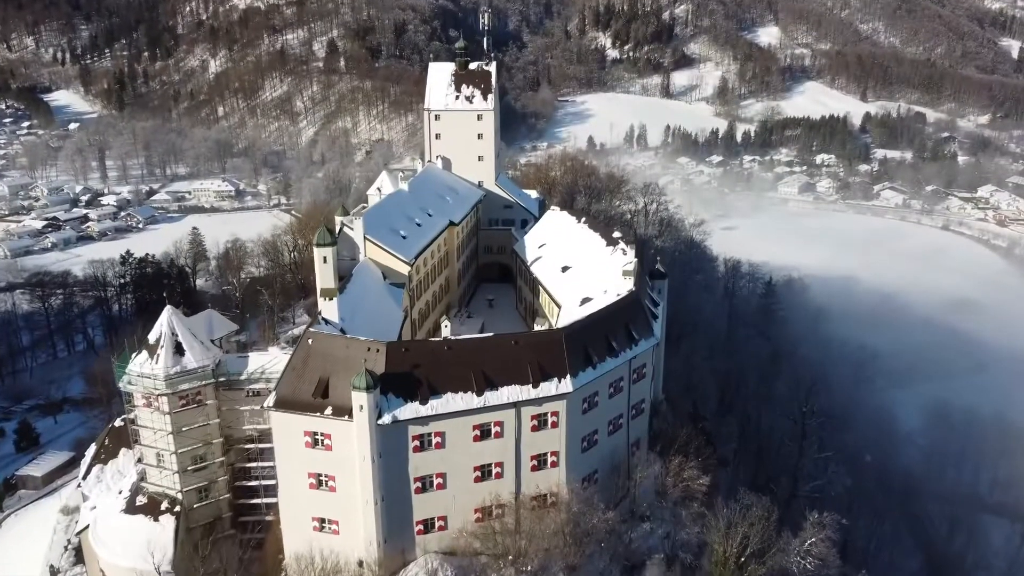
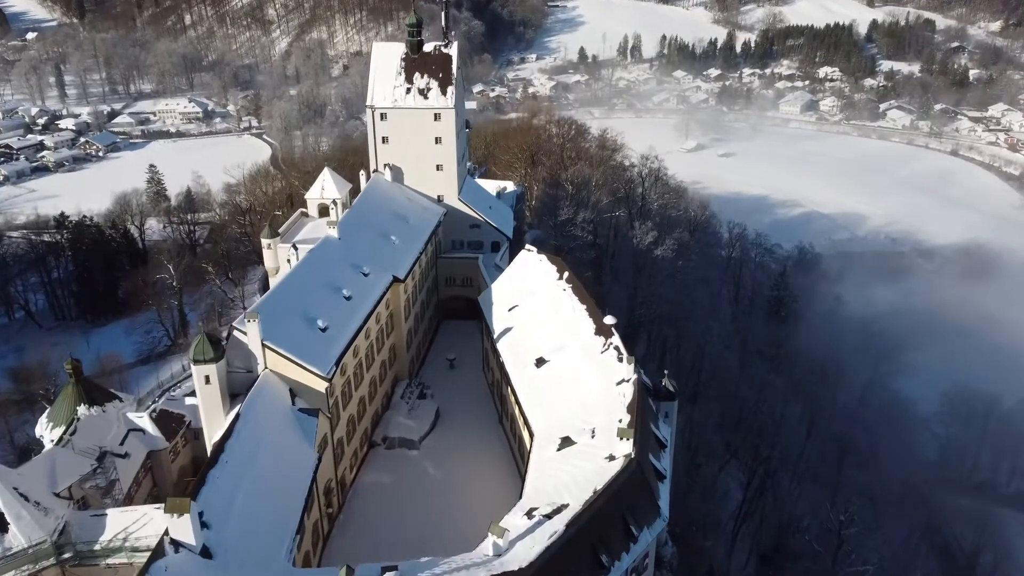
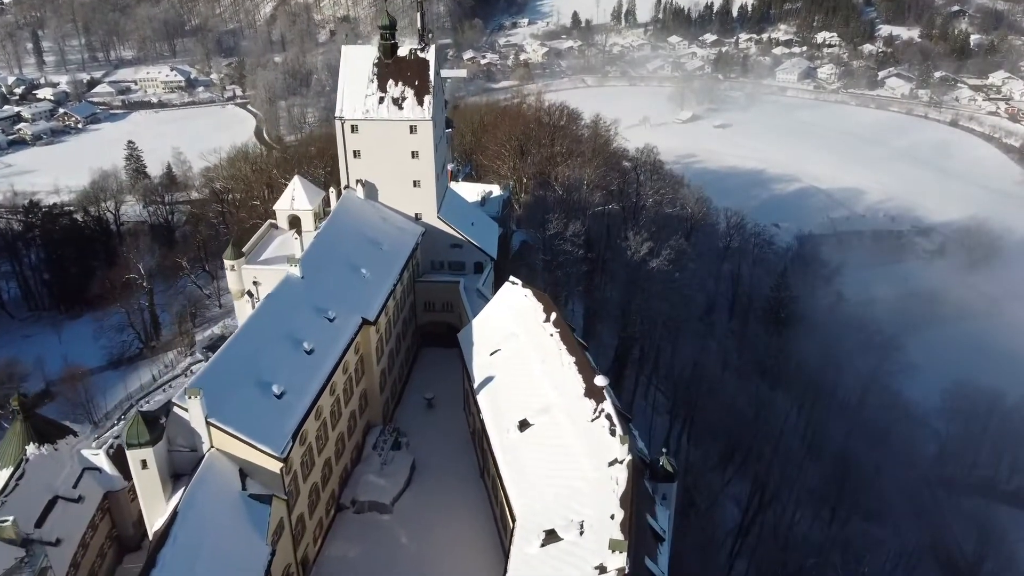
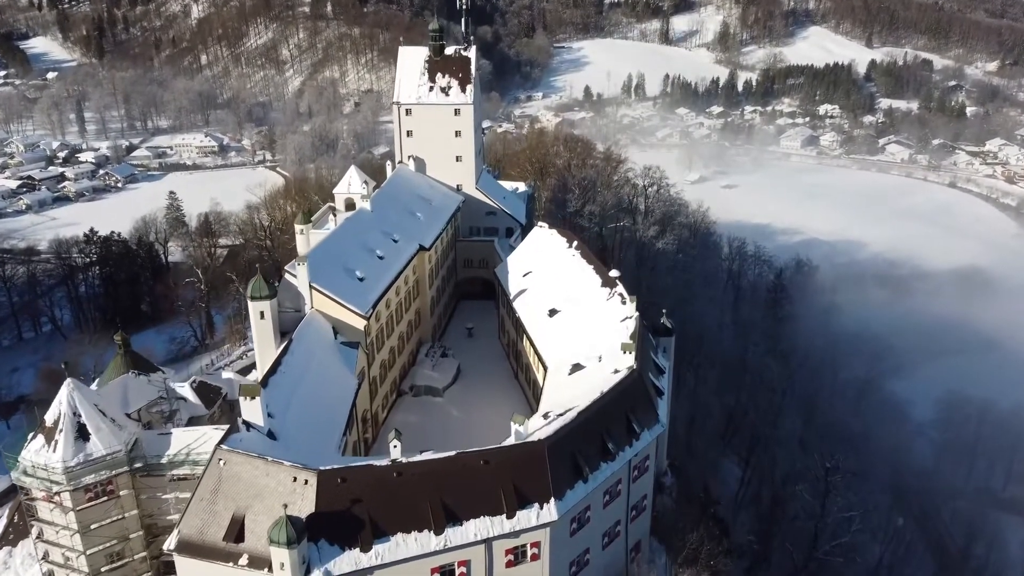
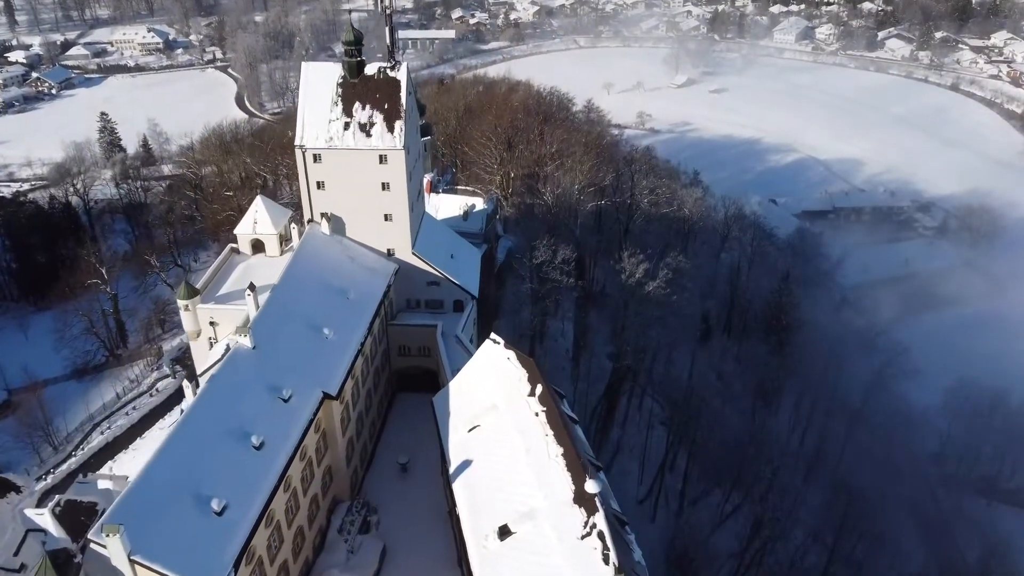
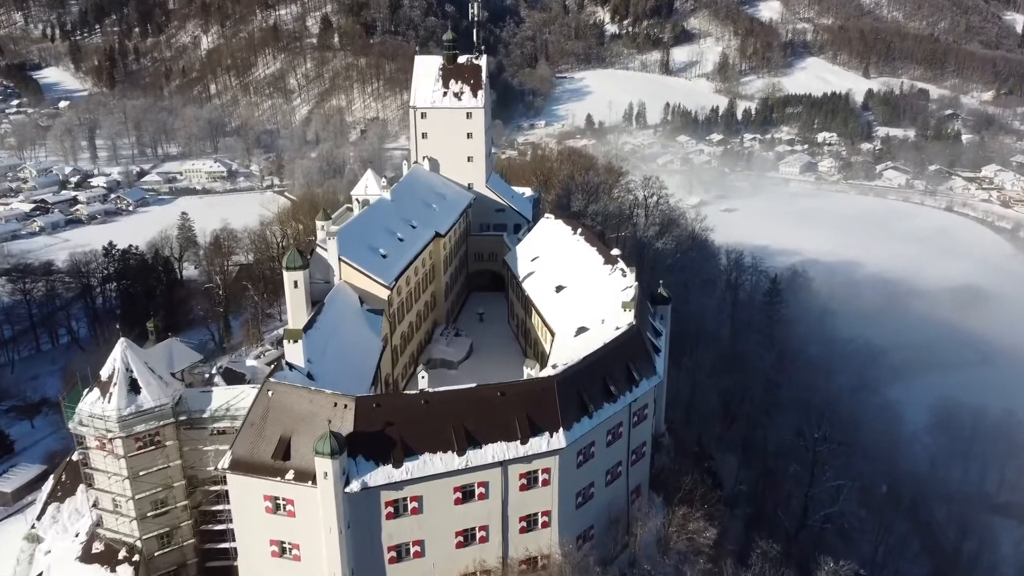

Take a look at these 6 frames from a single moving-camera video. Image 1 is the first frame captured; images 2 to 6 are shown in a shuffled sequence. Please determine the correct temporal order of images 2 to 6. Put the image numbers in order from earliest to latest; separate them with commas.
6, 4, 2, 3, 5
